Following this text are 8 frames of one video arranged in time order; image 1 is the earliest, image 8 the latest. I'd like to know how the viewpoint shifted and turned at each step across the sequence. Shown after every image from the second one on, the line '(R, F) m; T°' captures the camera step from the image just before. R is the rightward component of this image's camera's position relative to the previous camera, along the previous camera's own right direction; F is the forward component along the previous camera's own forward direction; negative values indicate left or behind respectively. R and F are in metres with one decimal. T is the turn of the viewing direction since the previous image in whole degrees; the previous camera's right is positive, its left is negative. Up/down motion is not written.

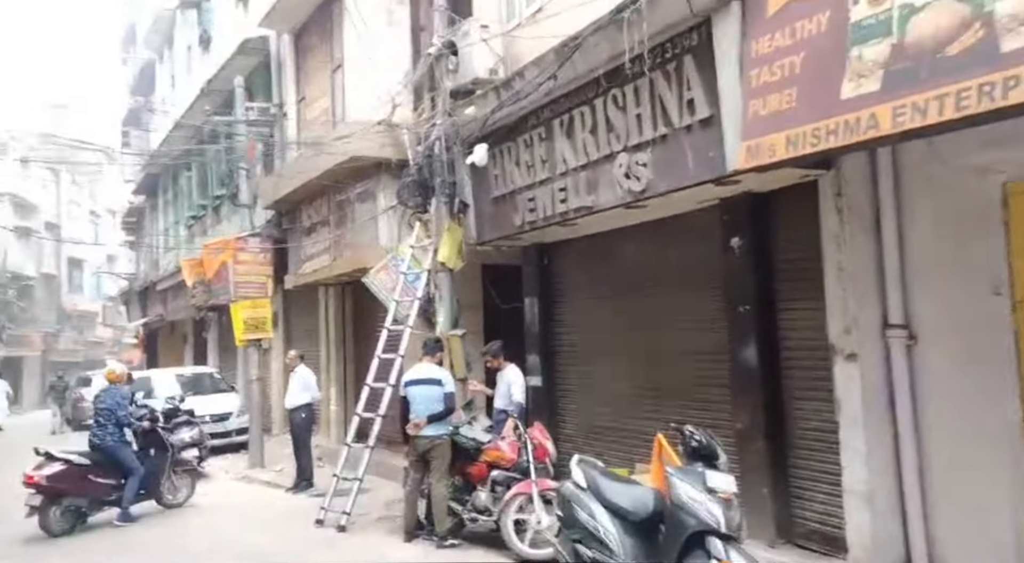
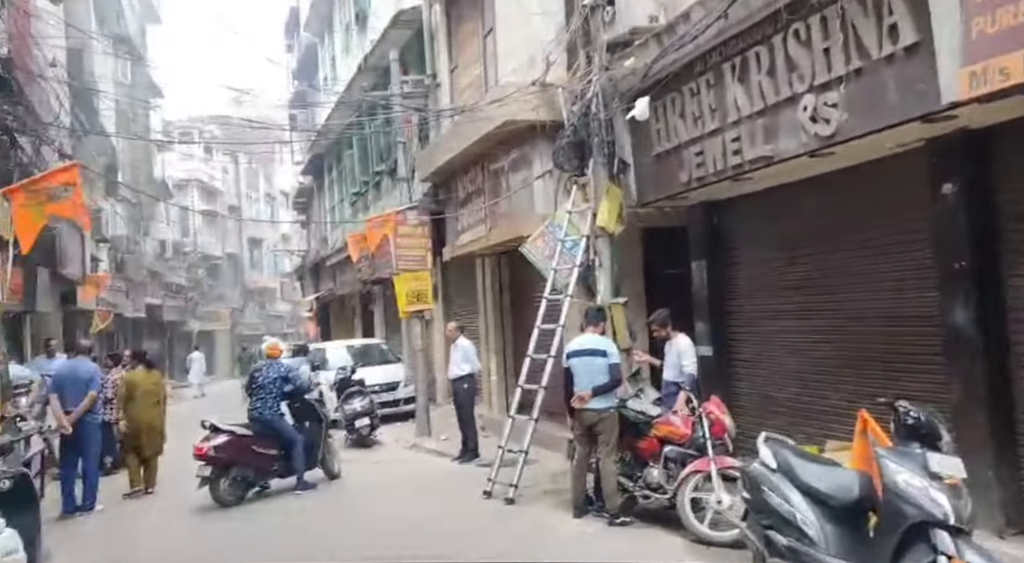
(-0.1, +0.4) m; -11°
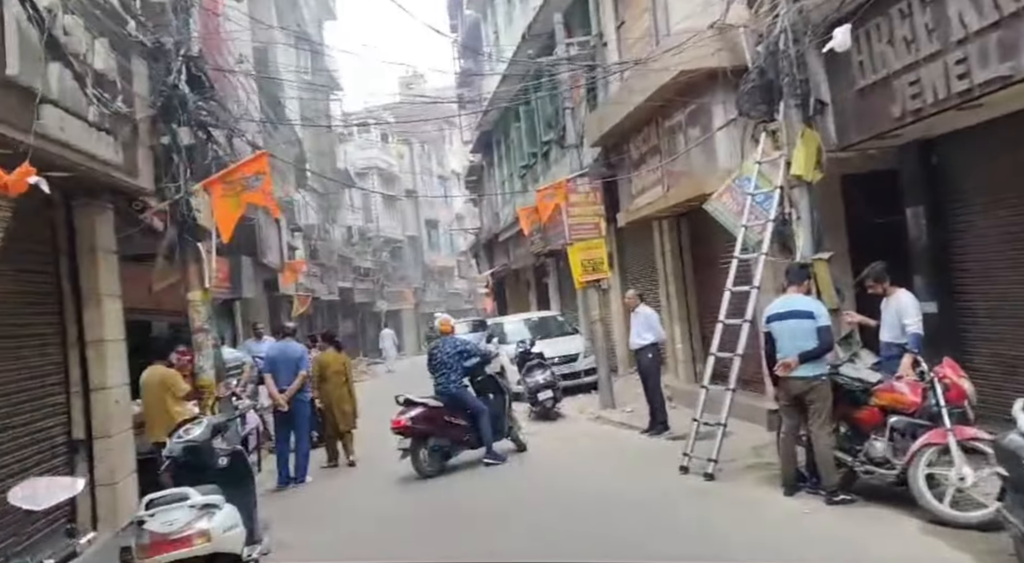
(-0.1, +0.3) m; -12°
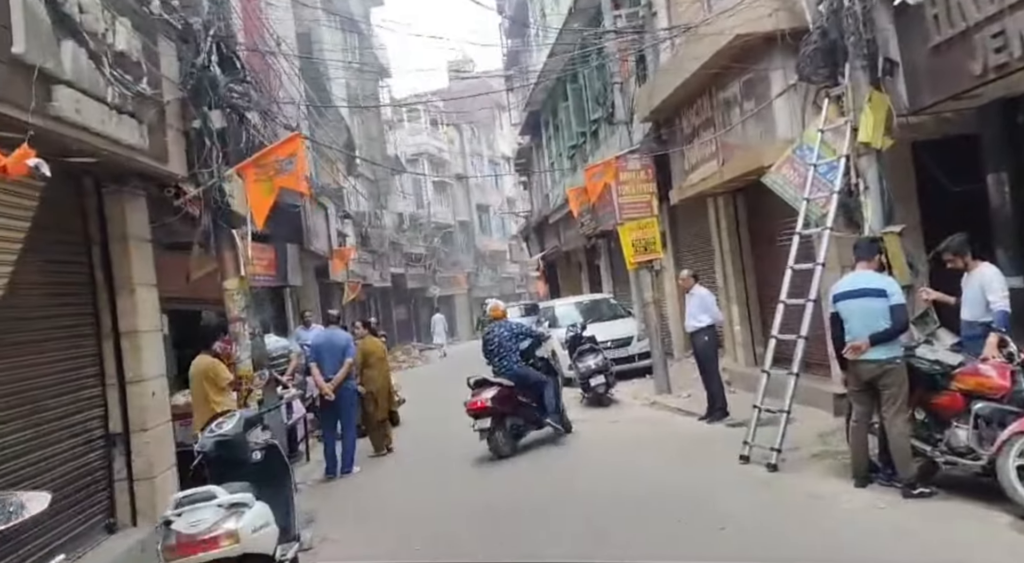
(+0.1, +0.4) m; -4°
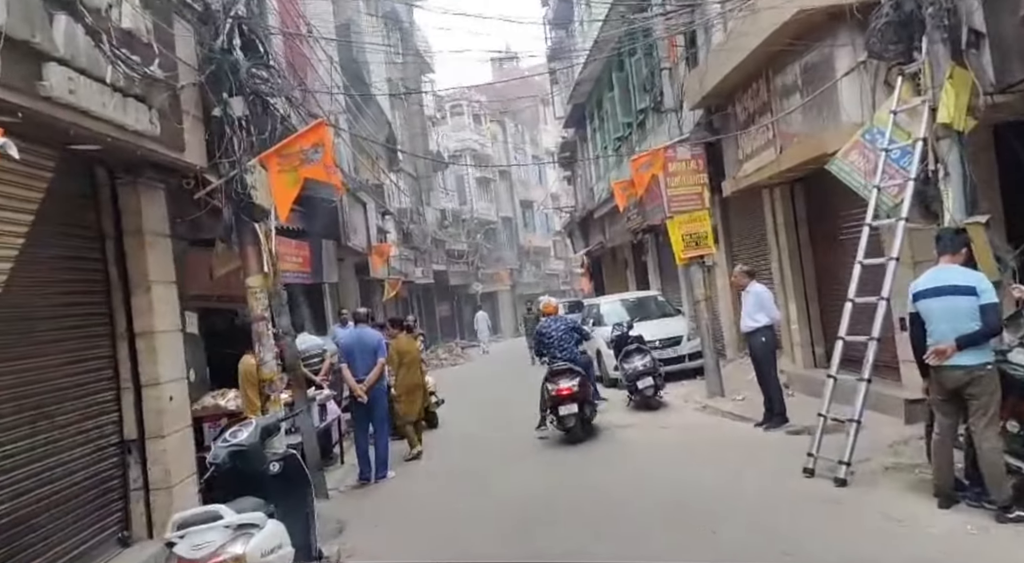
(0.0, +0.5) m; -3°
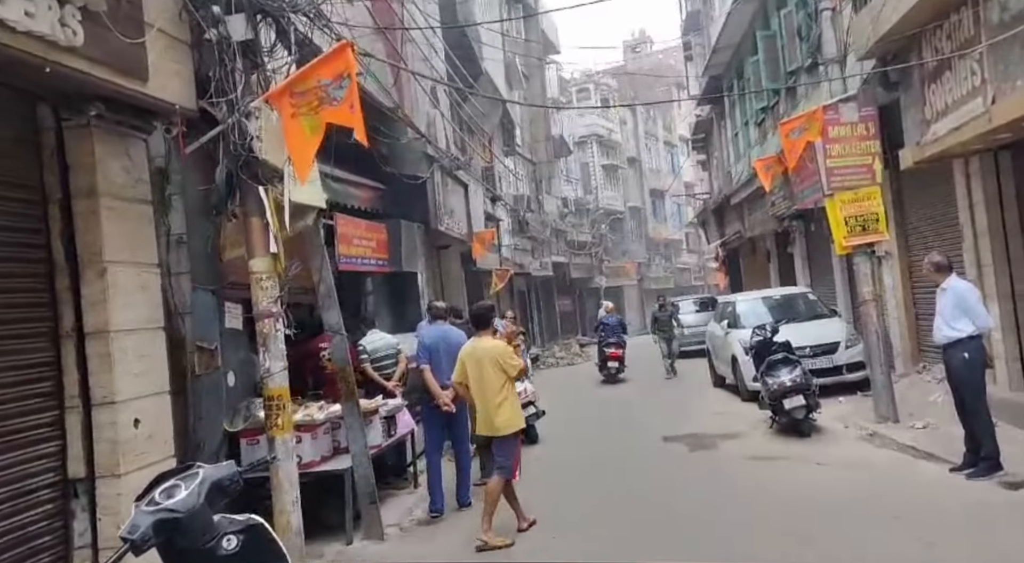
(+0.2, +2.0) m; -9°
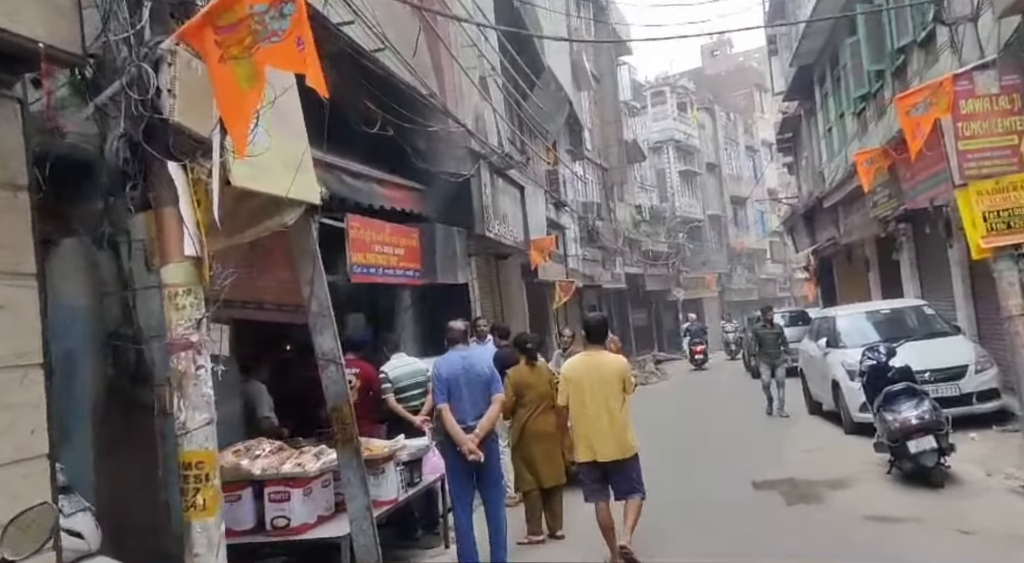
(+0.2, +1.6) m; -5°
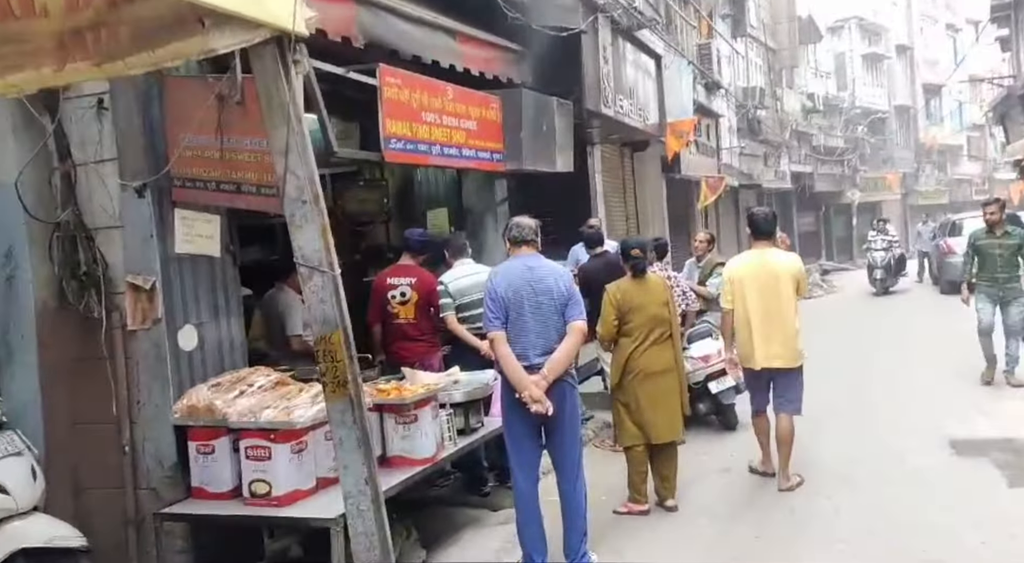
(+0.4, +1.9) m; -11°
